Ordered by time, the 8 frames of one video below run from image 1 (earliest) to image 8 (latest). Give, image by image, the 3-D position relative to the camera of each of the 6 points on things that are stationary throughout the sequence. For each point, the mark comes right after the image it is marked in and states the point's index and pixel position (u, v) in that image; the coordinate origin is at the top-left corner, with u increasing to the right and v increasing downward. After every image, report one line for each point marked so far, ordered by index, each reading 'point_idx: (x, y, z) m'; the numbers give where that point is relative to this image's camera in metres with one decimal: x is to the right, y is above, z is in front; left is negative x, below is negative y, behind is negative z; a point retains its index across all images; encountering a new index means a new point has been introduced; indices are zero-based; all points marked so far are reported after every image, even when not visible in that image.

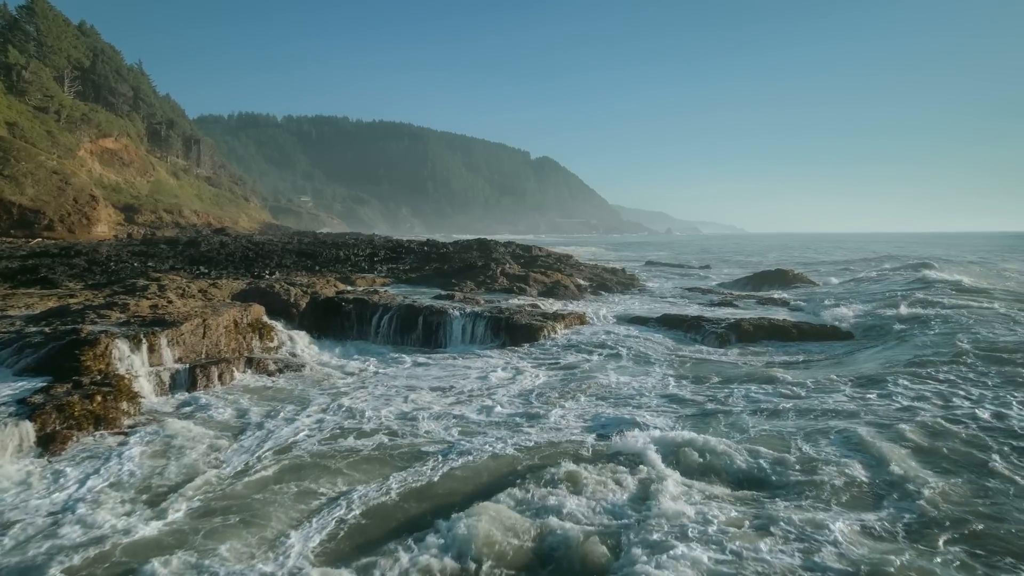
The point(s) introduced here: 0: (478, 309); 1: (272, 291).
0: (-1.2, -0.8, +17.0) m
1: (-8.3, -0.1, +16.7) m
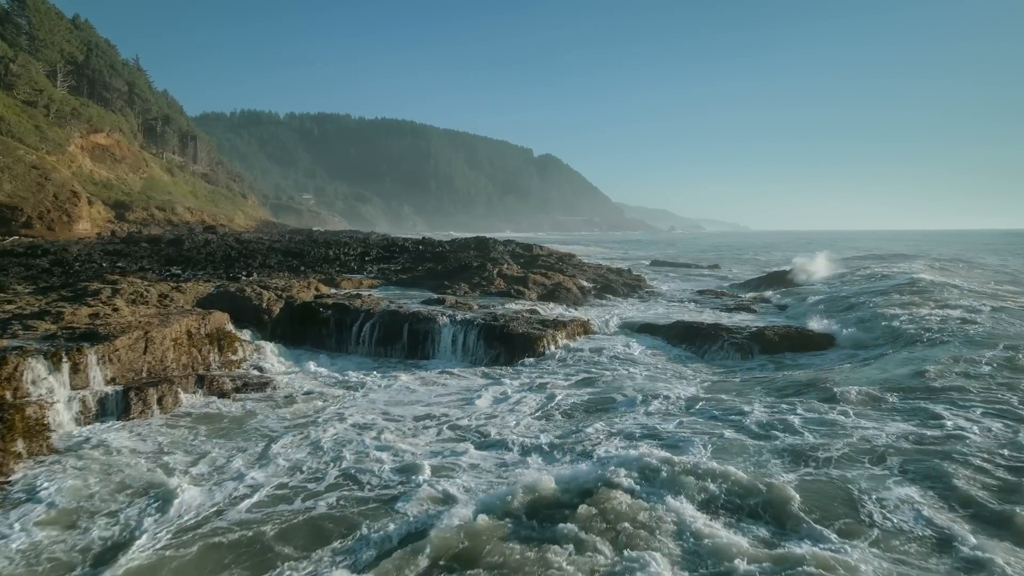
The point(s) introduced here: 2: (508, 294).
0: (-1.3, -0.9, +15.3) m
1: (-8.5, -0.3, +15.1) m
2: (-0.2, -0.3, +19.3) m
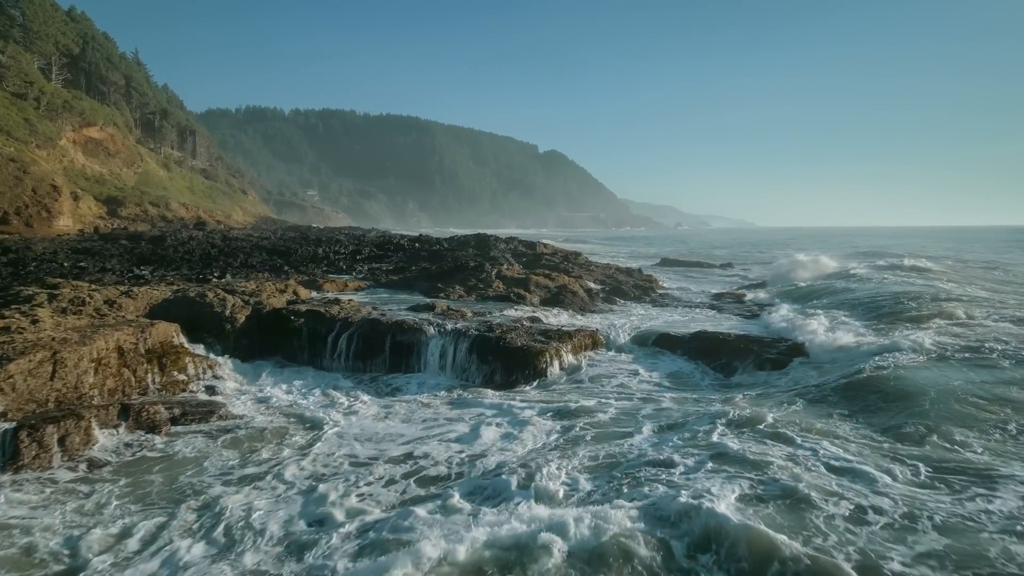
0: (-1.4, -1.1, +13.4) m
1: (-8.5, -0.4, +13.2) m
2: (-0.2, -0.4, +17.4) m
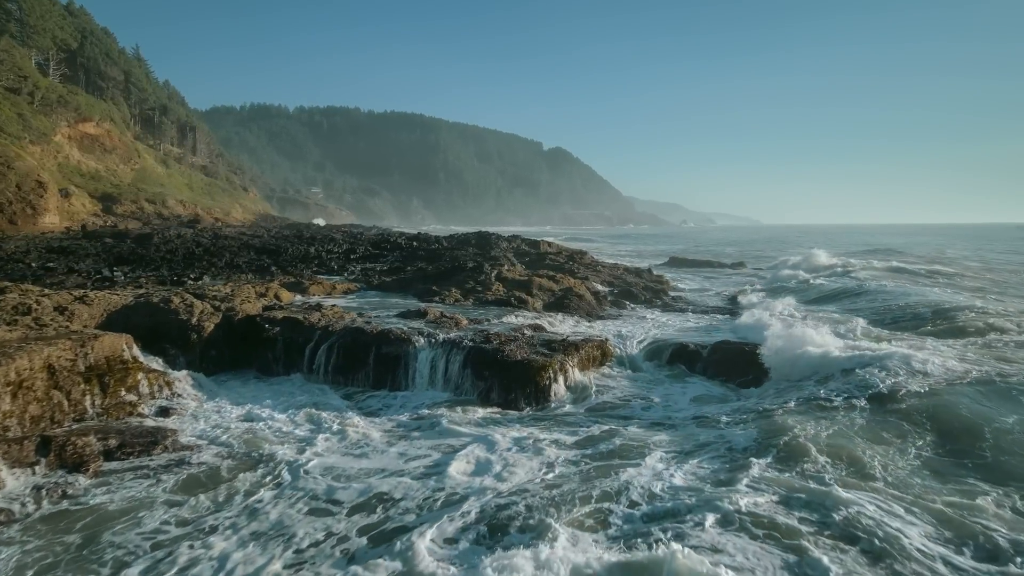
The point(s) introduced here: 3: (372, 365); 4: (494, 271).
0: (-1.4, -1.2, +12.0) m
1: (-8.5, -0.5, +11.9) m
2: (-0.2, -0.5, +15.9) m
3: (-3.3, -1.8, +11.5) m
4: (-0.7, +0.6, +19.0) m
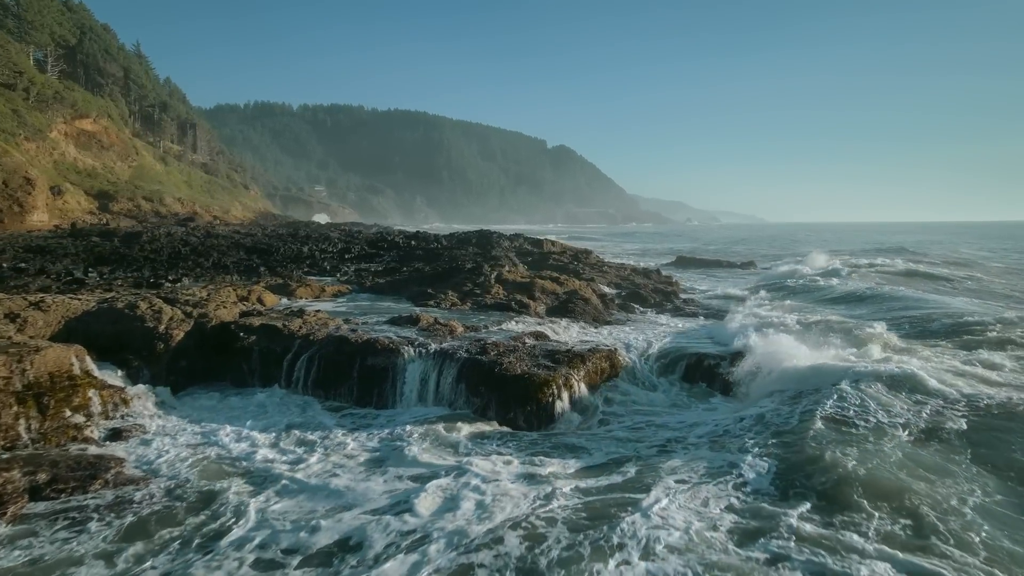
0: (-1.4, -1.3, +10.9) m
1: (-8.5, -0.6, +10.8) m
2: (-0.1, -0.6, +14.8) m
3: (-3.3, -1.9, +10.4) m
4: (-0.7, +0.6, +17.8) m
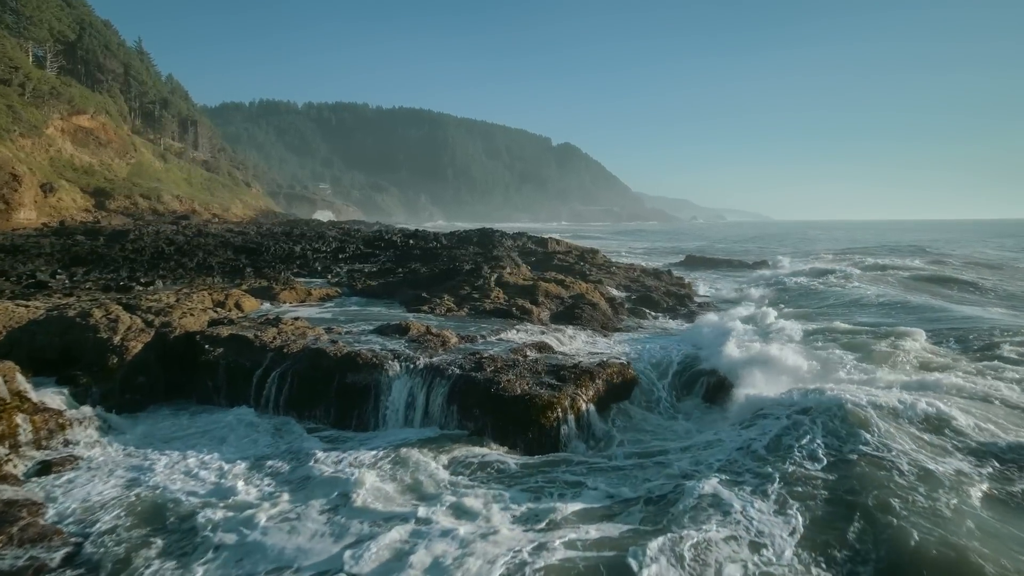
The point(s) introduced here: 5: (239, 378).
0: (-1.4, -1.4, +9.6) m
1: (-8.6, -0.7, +9.6) m
2: (-0.1, -0.7, +13.5) m
3: (-3.4, -2.1, +9.1) m
4: (-0.6, +0.5, +16.5) m
5: (-5.4, -1.8, +9.5) m
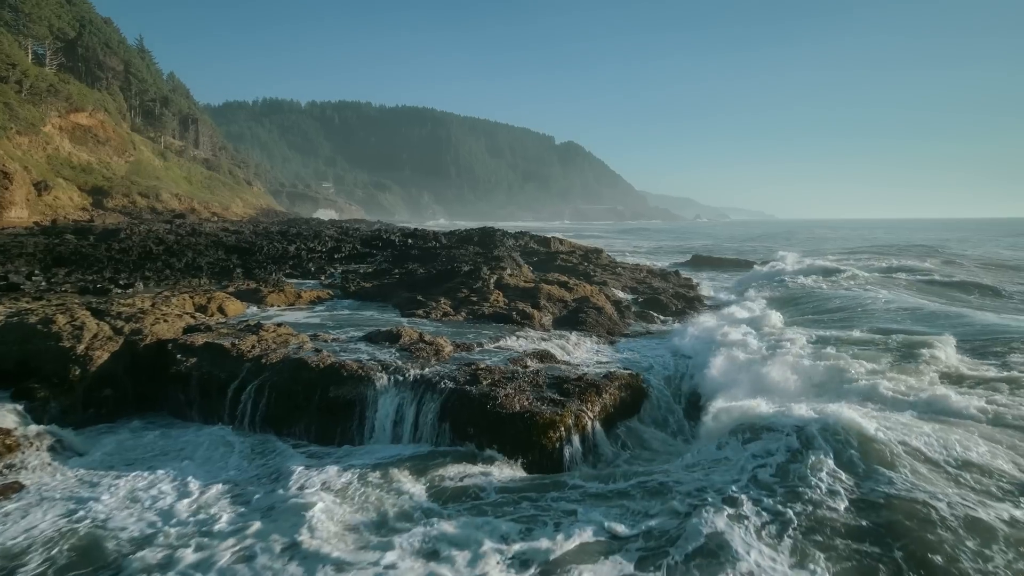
0: (-1.4, -1.5, +8.8) m
1: (-8.6, -0.8, +8.8) m
2: (-0.1, -0.8, +12.7) m
3: (-3.4, -2.1, +8.3) m
4: (-0.6, +0.4, +15.7) m
5: (-5.4, -1.9, +8.7) m
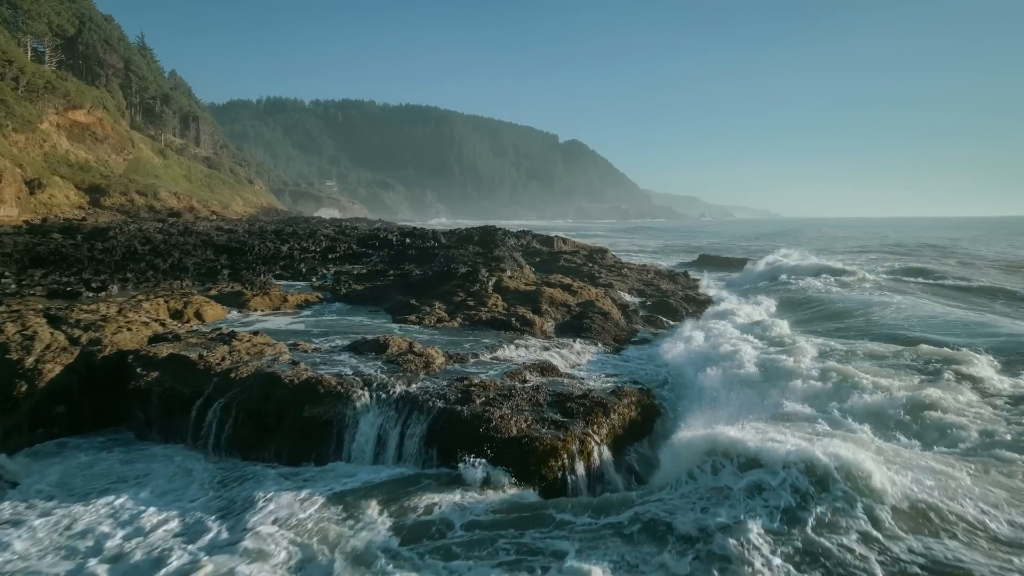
0: (-1.5, -1.6, +7.9) m
1: (-8.6, -0.9, +7.9) m
2: (-0.1, -0.9, +11.8) m
3: (-3.4, -2.3, +7.4) m
4: (-0.6, +0.3, +14.8) m
5: (-5.4, -2.0, +7.8) m
